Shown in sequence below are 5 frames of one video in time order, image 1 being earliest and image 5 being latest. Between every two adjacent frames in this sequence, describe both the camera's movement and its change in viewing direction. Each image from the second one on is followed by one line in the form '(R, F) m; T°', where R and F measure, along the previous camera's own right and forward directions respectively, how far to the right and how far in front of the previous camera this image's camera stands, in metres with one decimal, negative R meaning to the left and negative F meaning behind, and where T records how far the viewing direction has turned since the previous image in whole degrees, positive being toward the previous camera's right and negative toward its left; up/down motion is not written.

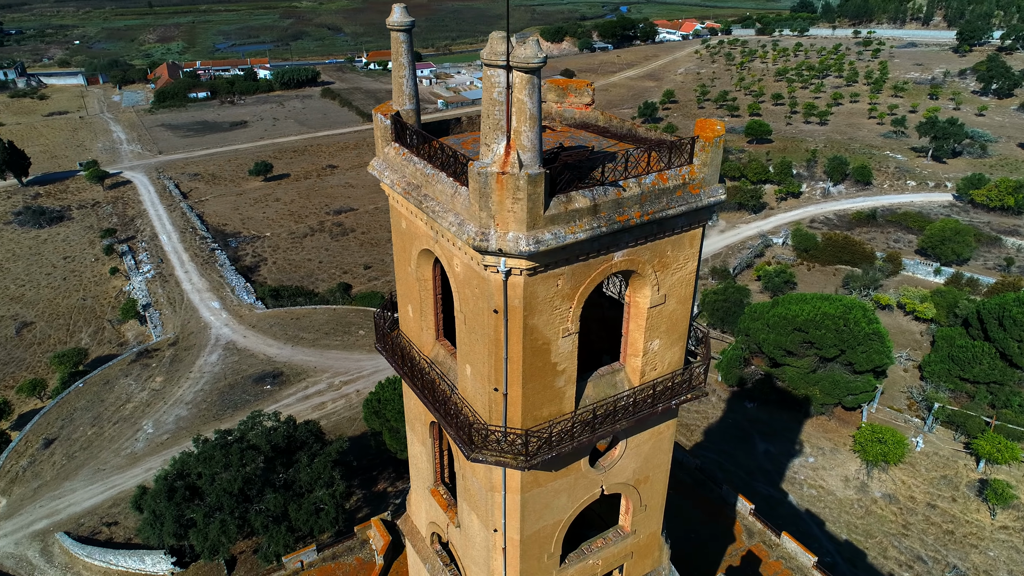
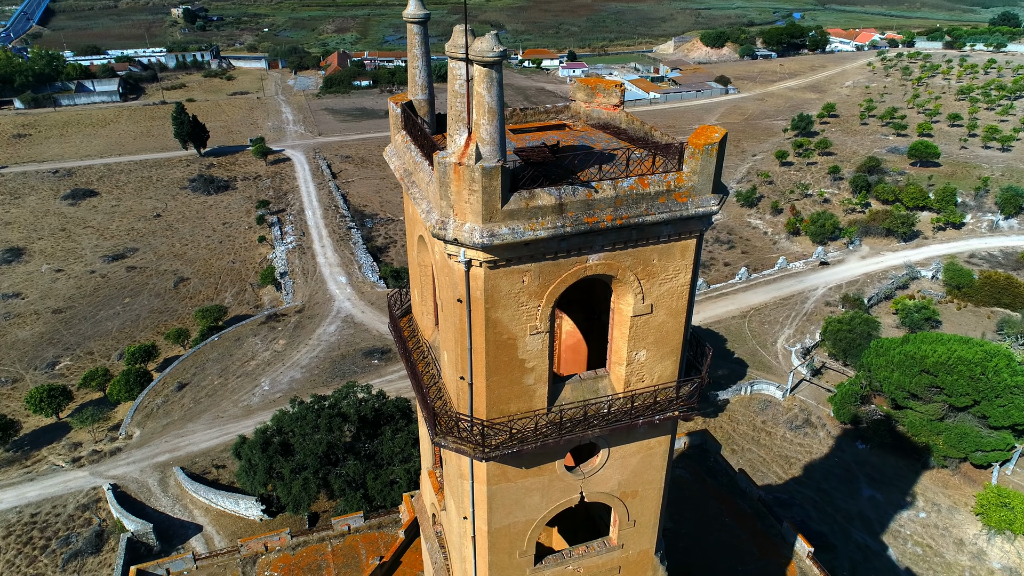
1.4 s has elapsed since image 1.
(+1.6, +0.1) m; -11°
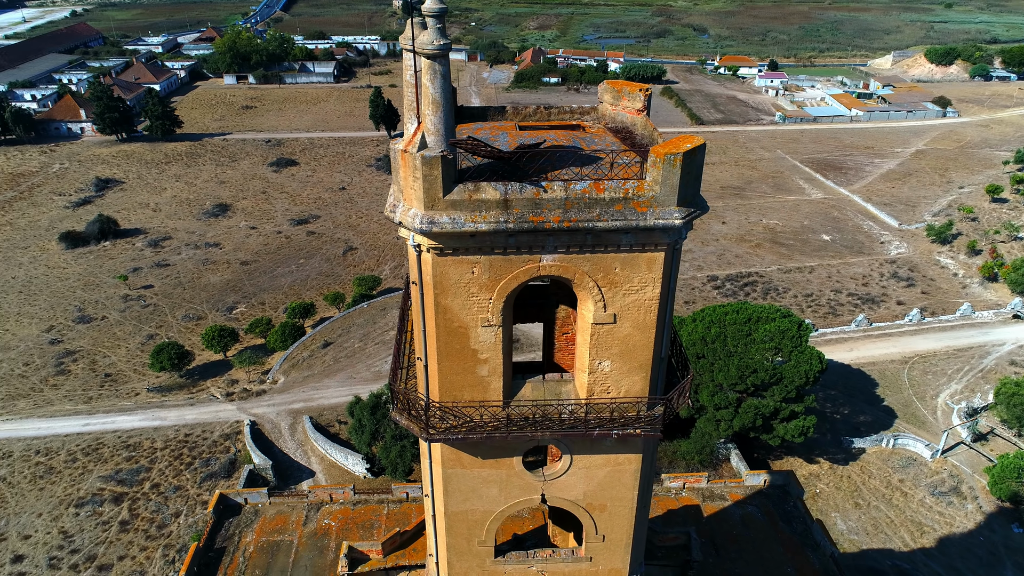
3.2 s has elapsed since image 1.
(+2.1, +0.2) m; -14°
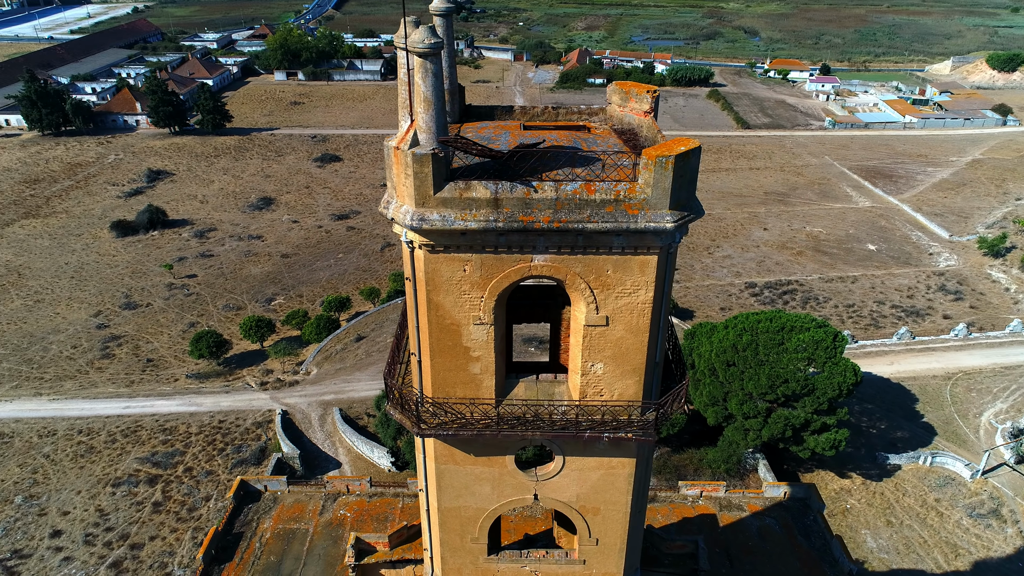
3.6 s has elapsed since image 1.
(+0.5, 0.0) m; -3°
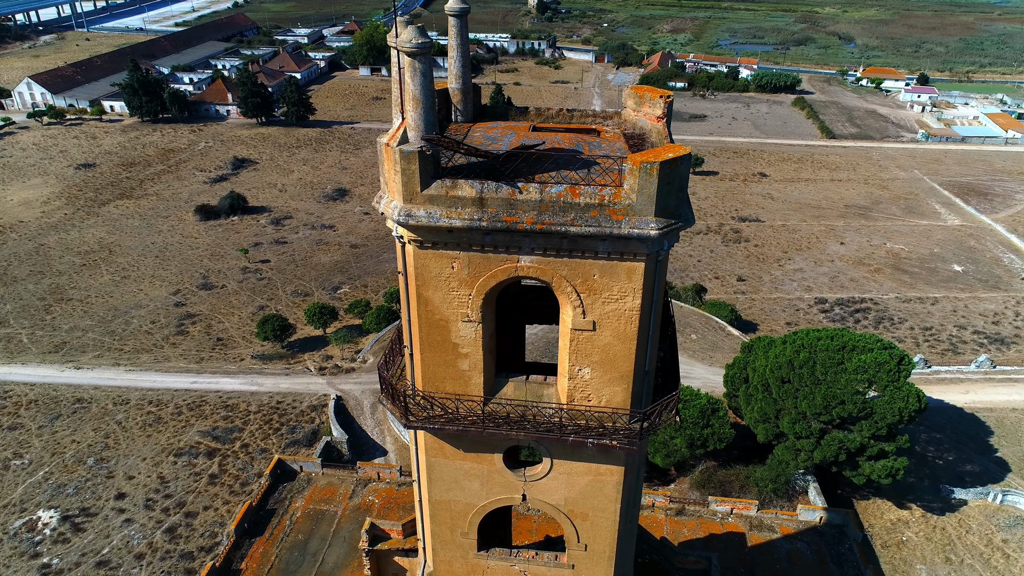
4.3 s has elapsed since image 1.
(+0.8, 0.0) m; -6°
